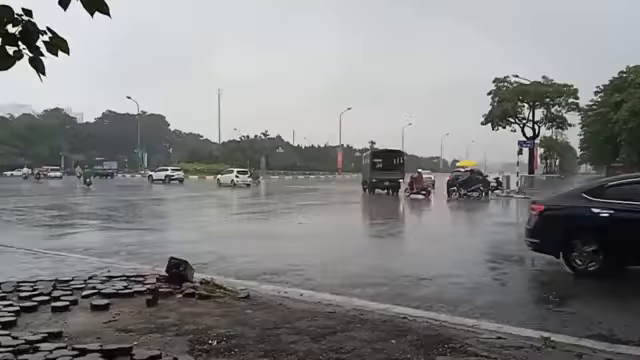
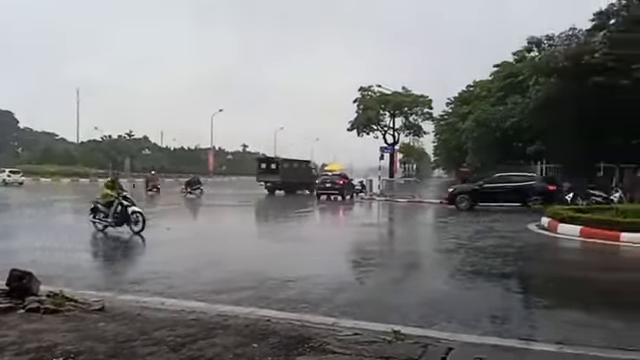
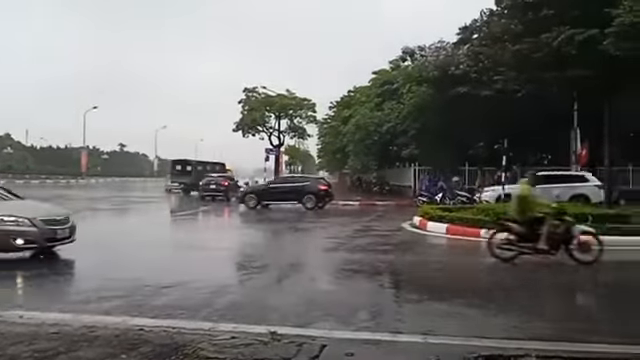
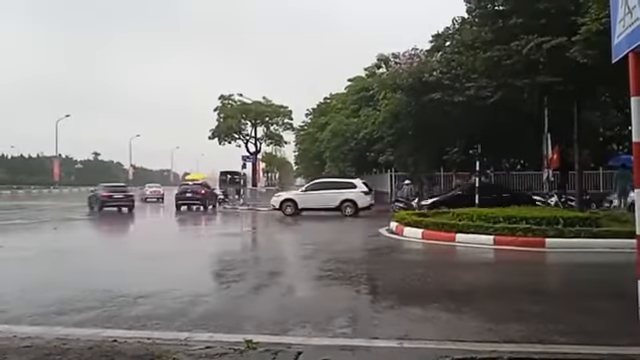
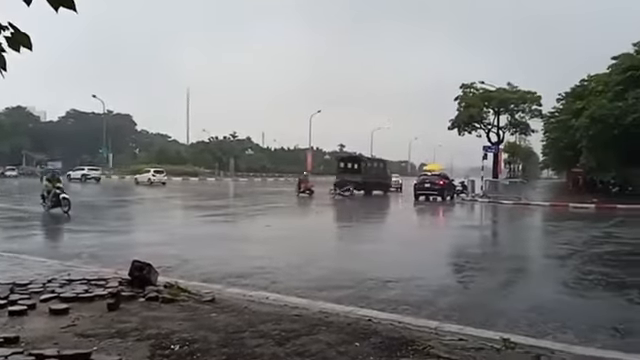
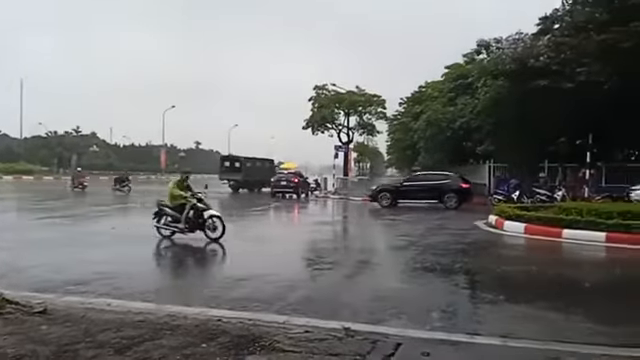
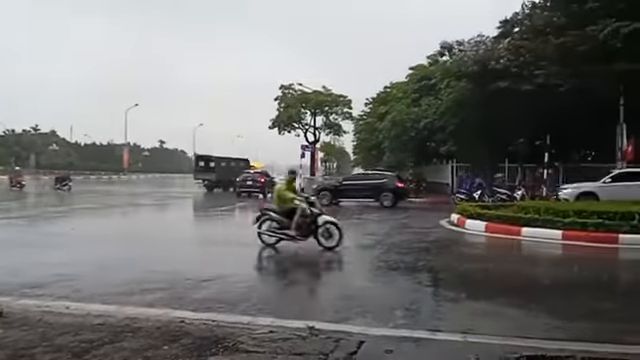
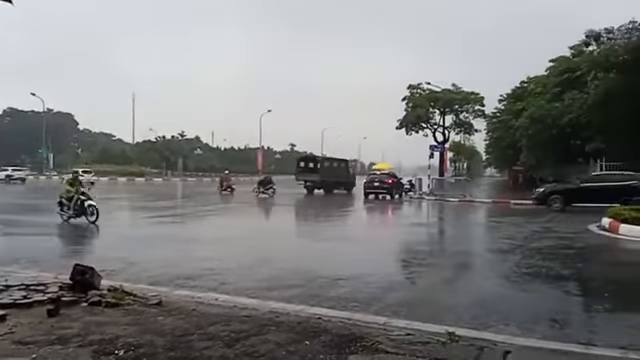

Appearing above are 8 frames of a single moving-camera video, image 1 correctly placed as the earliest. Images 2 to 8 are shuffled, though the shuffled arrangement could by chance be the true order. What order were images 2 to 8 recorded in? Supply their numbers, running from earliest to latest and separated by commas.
5, 8, 2, 6, 7, 3, 4
